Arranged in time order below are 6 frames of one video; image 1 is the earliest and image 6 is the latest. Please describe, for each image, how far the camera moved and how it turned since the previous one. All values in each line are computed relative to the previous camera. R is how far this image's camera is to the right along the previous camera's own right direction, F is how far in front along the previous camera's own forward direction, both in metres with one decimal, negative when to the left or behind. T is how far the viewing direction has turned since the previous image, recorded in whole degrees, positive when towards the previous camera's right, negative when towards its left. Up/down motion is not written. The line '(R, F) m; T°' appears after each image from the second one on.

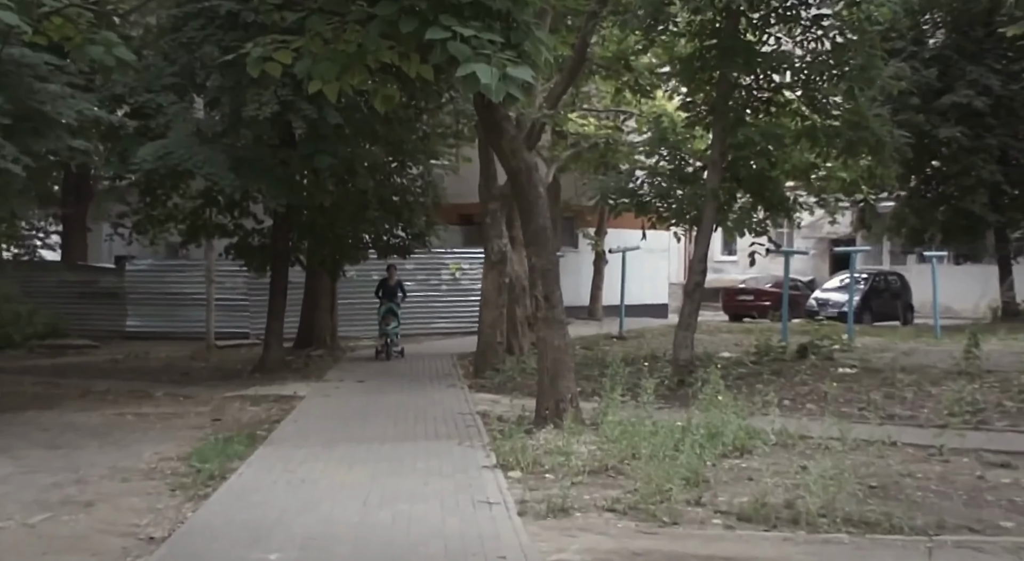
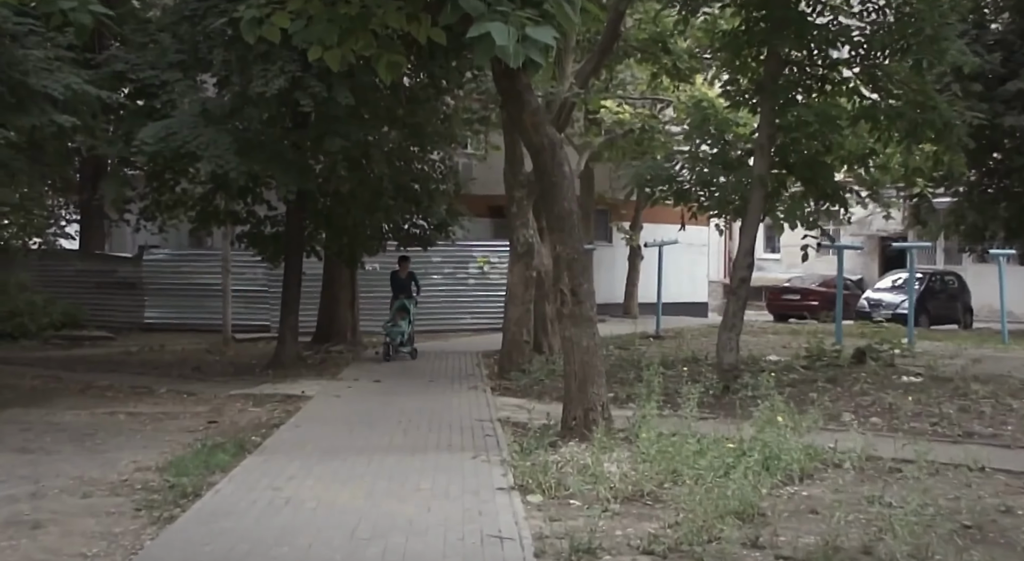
(+0.1, +1.4) m; -2°
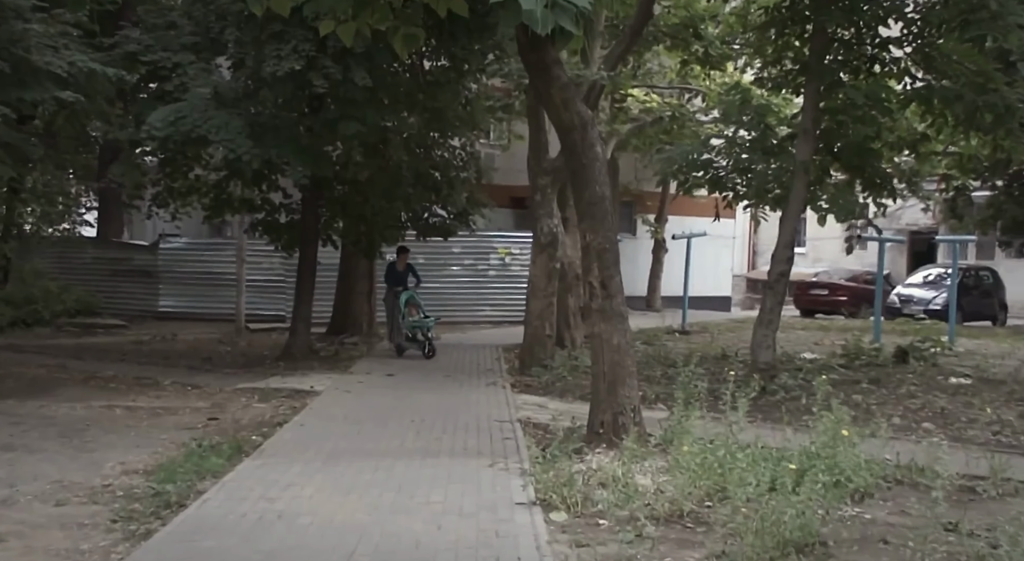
(0.0, +0.9) m; -1°
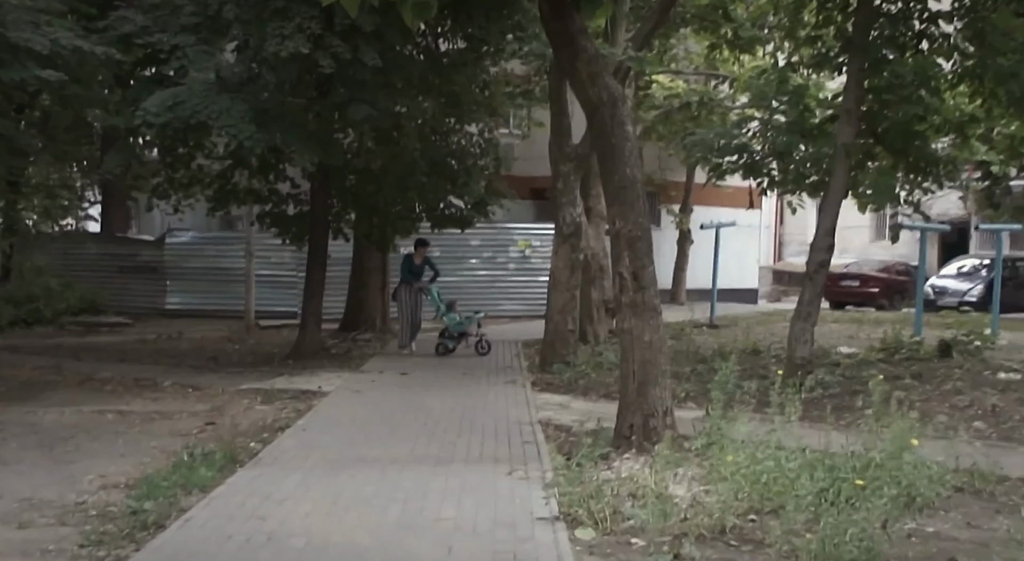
(0.0, +0.9) m; -1°
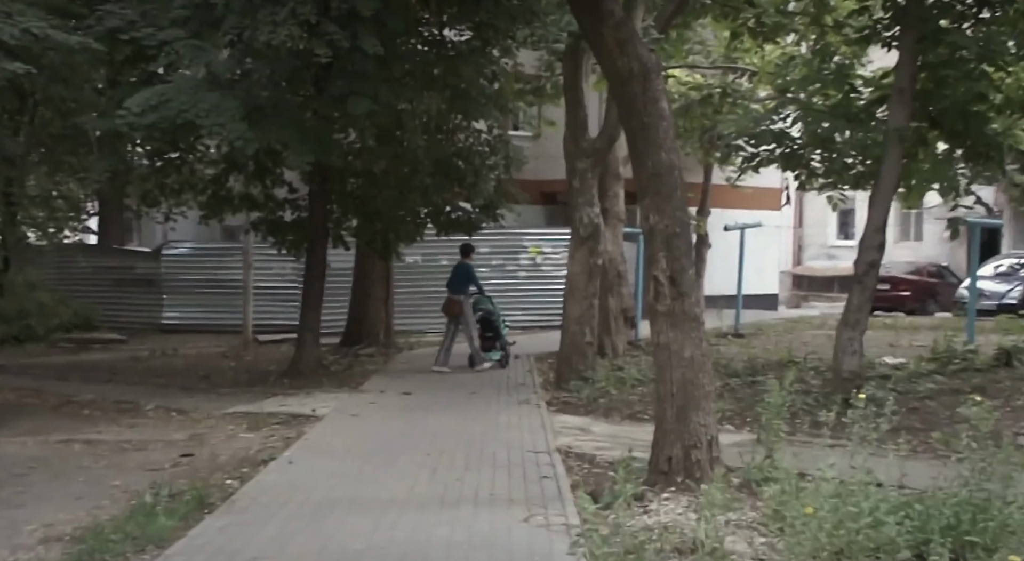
(0.0, +1.4) m; -1°
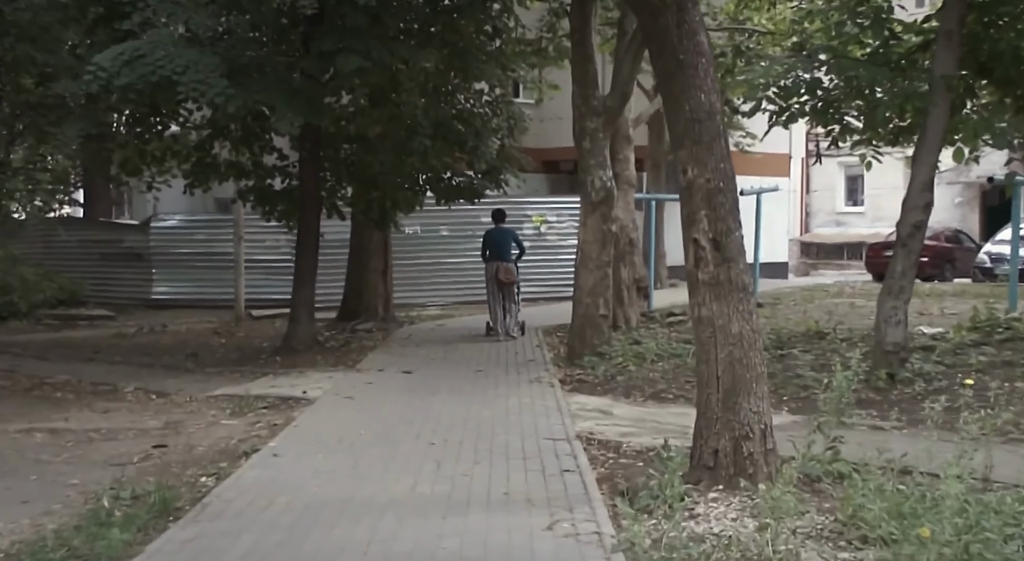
(-0.1, +1.2) m; 0°
